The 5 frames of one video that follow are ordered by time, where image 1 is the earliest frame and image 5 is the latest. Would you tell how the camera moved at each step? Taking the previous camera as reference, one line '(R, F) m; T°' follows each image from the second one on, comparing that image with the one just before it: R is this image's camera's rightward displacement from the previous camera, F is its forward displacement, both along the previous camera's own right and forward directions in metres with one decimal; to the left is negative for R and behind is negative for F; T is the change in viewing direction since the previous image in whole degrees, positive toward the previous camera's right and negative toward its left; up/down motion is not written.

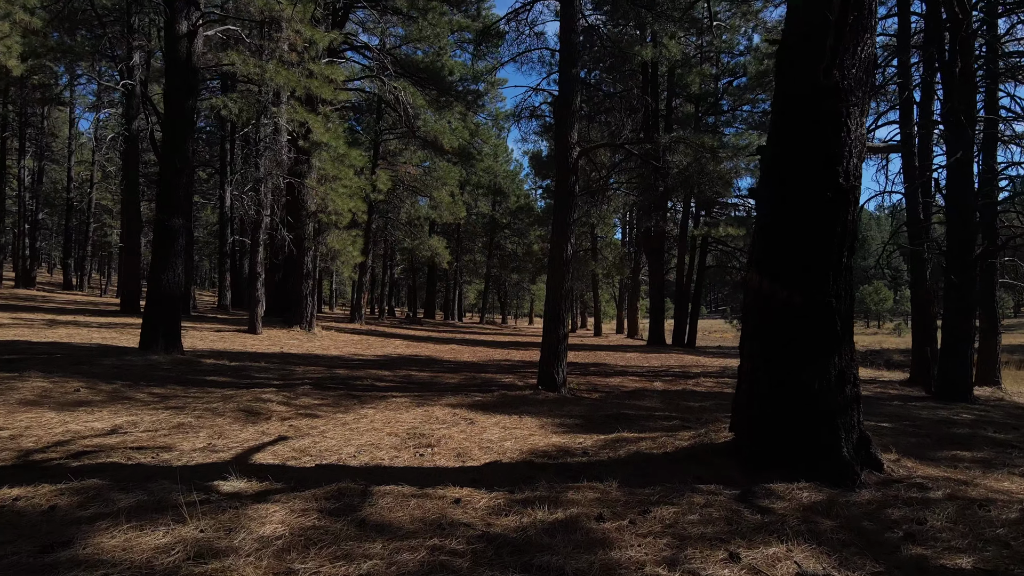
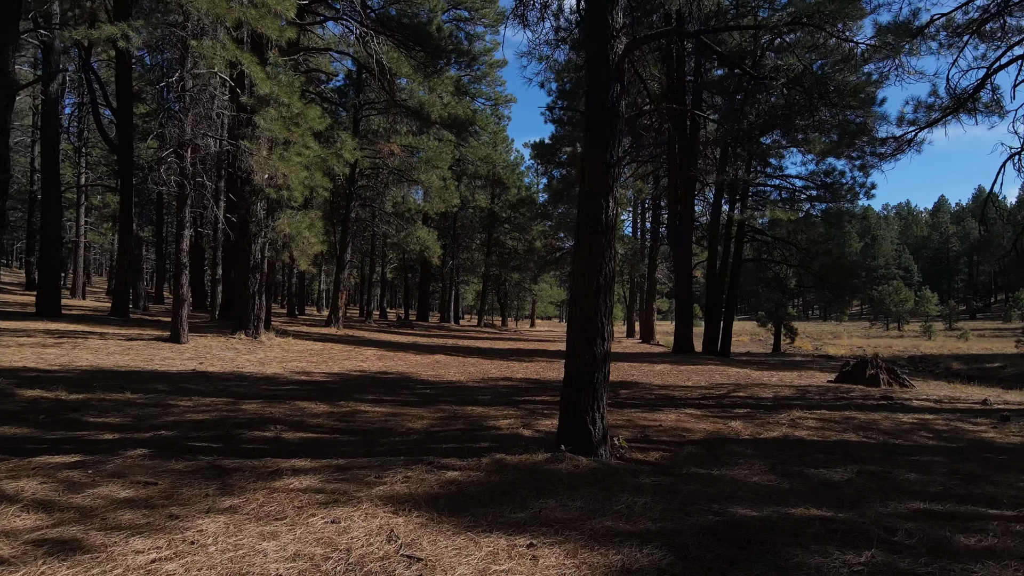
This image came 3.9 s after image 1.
(0.0, +2.6) m; 0°
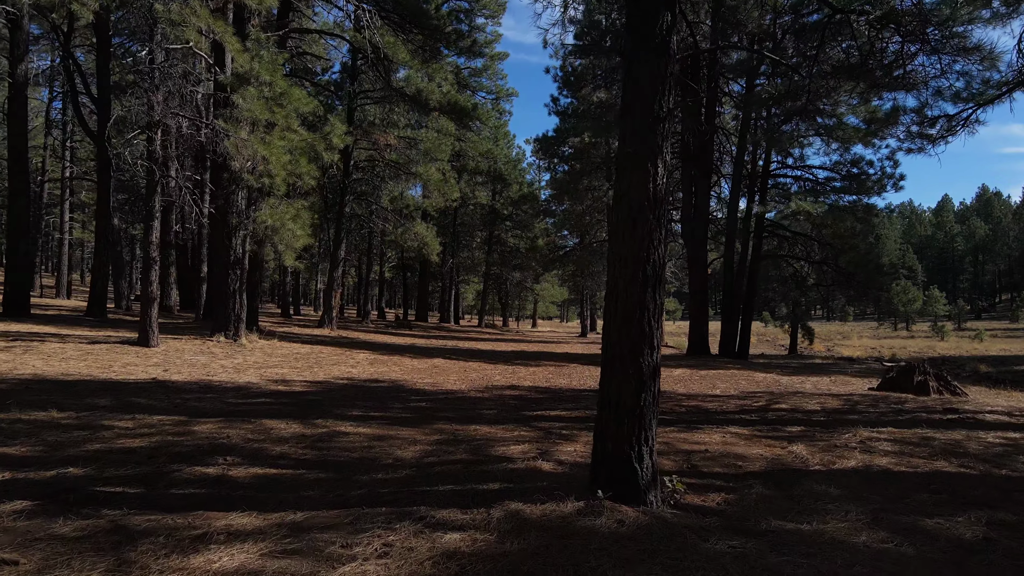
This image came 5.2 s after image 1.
(-0.1, +0.9) m; 0°
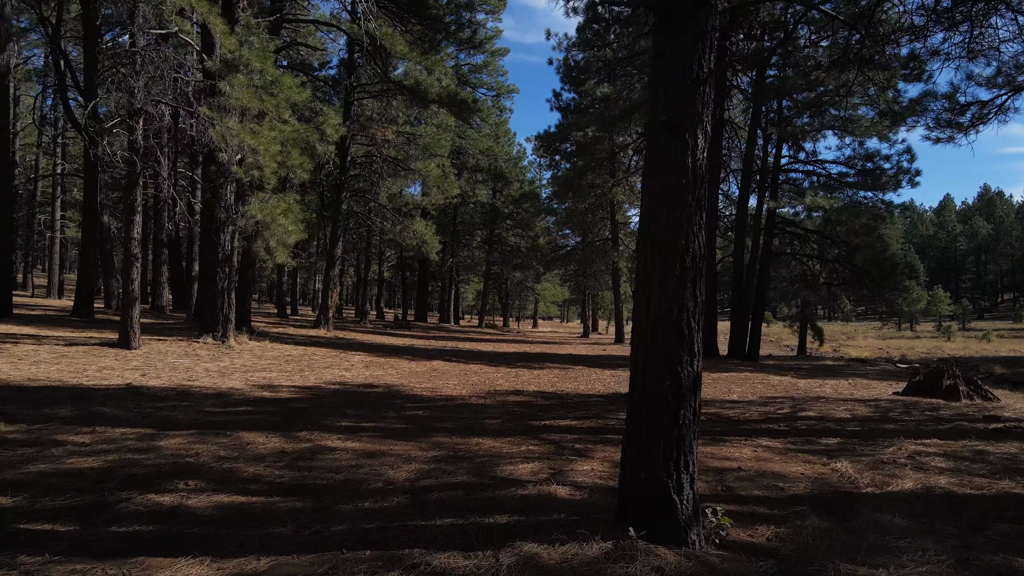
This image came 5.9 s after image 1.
(-0.1, +0.5) m; 0°
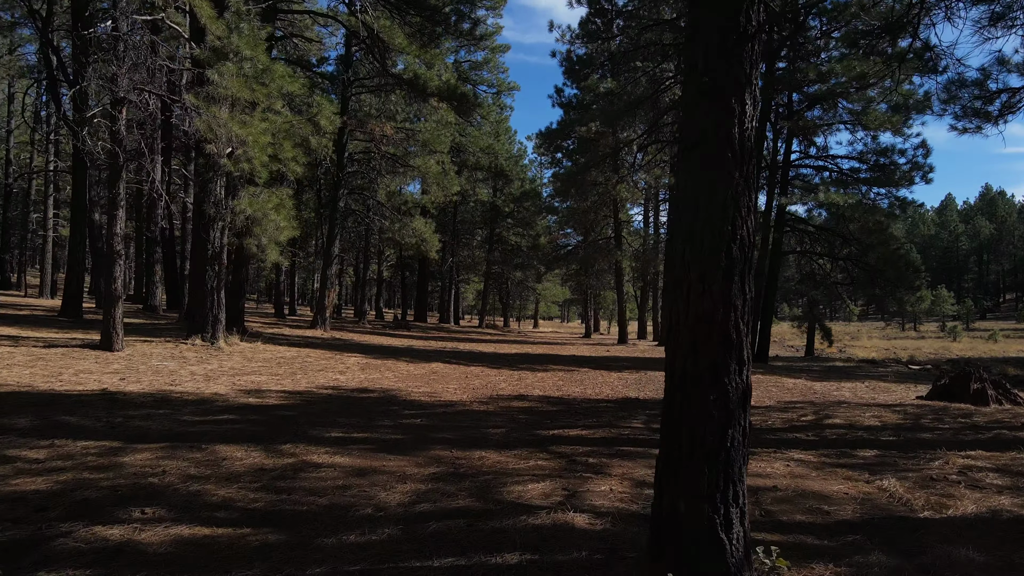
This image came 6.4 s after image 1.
(0.0, +0.4) m; 0°
